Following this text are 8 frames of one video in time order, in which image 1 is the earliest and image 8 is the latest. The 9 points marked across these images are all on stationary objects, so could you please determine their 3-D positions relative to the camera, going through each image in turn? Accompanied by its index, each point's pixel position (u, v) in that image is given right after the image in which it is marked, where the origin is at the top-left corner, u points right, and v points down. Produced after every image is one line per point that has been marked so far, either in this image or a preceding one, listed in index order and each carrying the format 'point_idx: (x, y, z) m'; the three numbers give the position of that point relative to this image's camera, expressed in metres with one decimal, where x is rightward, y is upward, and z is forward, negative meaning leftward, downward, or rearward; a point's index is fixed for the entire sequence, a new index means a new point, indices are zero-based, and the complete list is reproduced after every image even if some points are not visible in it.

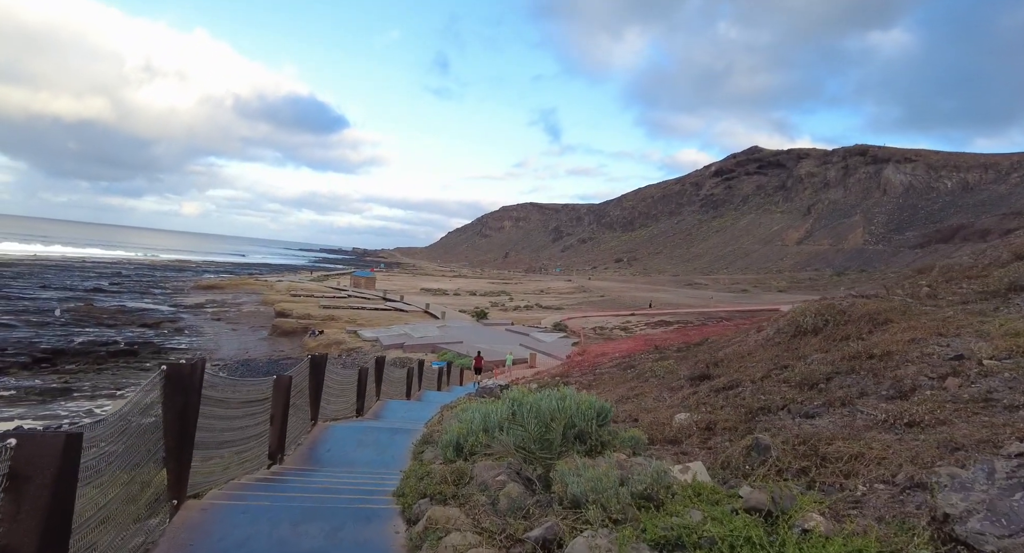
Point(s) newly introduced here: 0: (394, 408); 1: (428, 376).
0: (-2.0, -2.3, +10.4) m
1: (-2.3, -2.8, +16.4) m
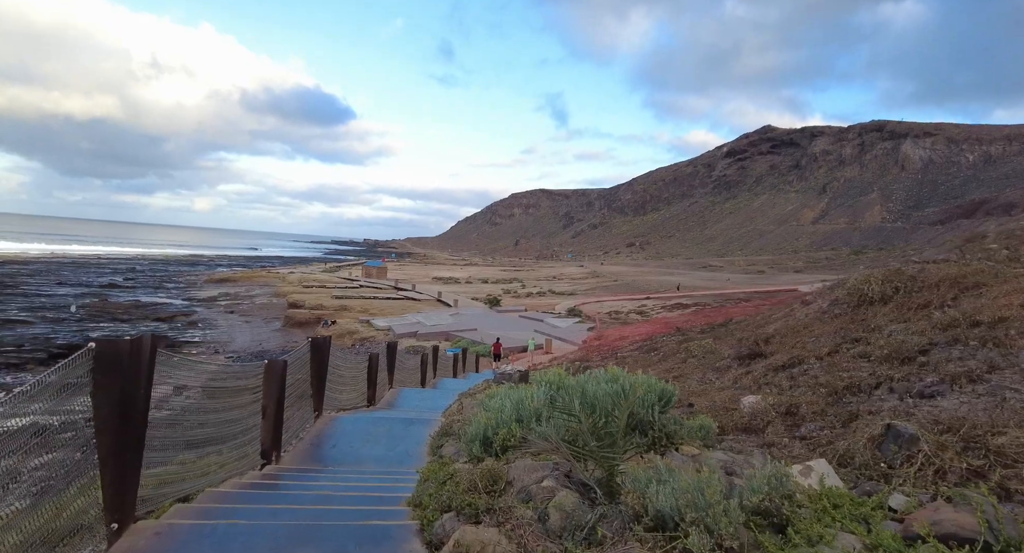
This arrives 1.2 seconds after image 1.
0: (-1.7, -2.0, +9.7) m
1: (-1.8, -2.3, +15.7) m
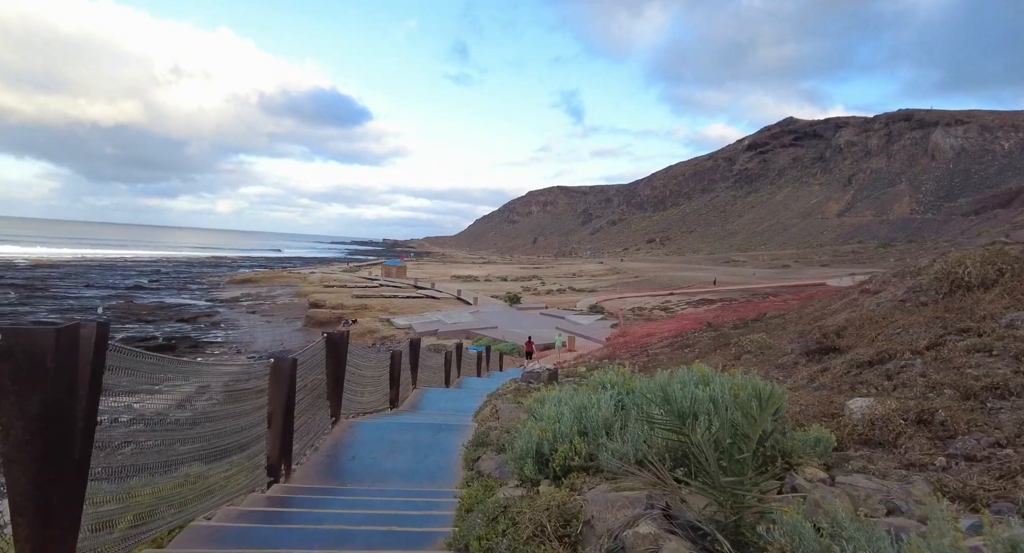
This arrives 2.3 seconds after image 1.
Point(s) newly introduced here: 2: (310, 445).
0: (-1.2, -1.8, +9.1) m
1: (-1.1, -2.2, +15.1) m
2: (-1.6, -1.4, +4.8) m
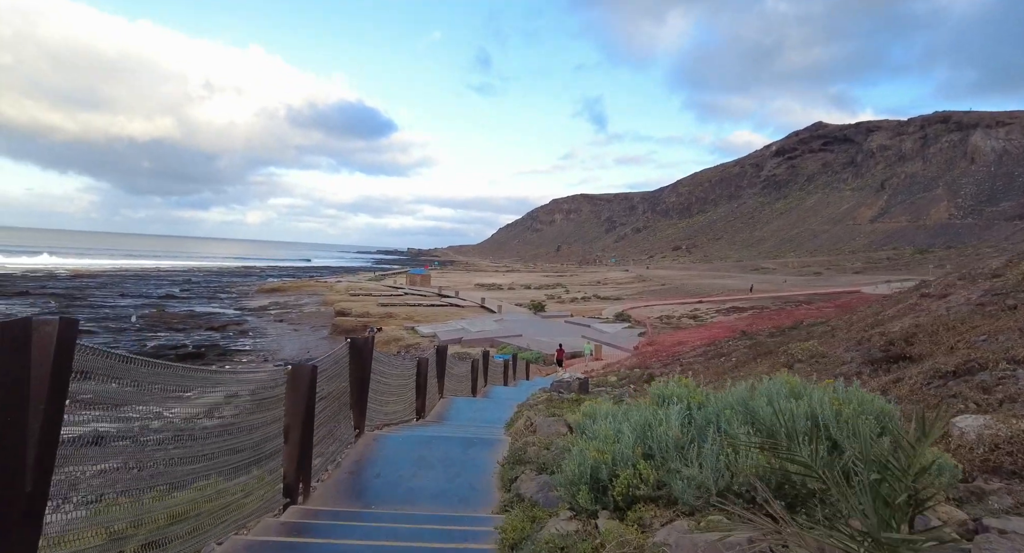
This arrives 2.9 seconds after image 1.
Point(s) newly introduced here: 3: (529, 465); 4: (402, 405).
0: (-0.7, -1.9, +8.7) m
1: (-0.4, -2.3, +14.7) m
2: (-1.4, -1.4, +4.5) m
3: (+0.1, -1.2, +3.9) m
4: (-1.3, -1.5, +6.8) m
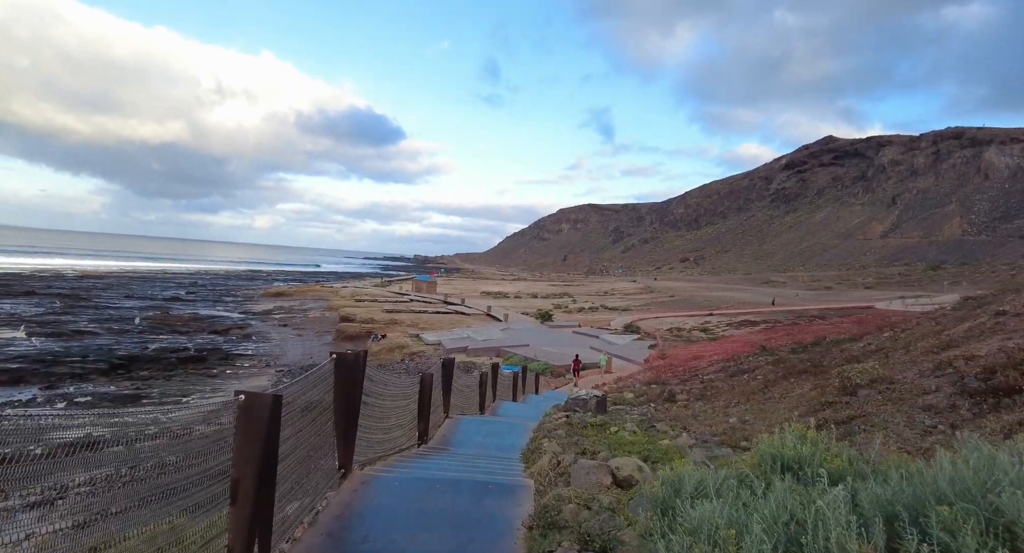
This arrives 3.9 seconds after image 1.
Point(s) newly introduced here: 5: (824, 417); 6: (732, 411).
0: (-0.5, -2.0, +7.7) m
1: (-0.2, -2.5, +13.7) m
2: (-1.2, -1.4, +3.5) m
3: (+0.2, -1.3, +3.0) m
4: (-1.1, -1.5, +5.9) m
5: (+3.5, -1.6, +6.5) m
6: (+3.6, -2.2, +9.6) m
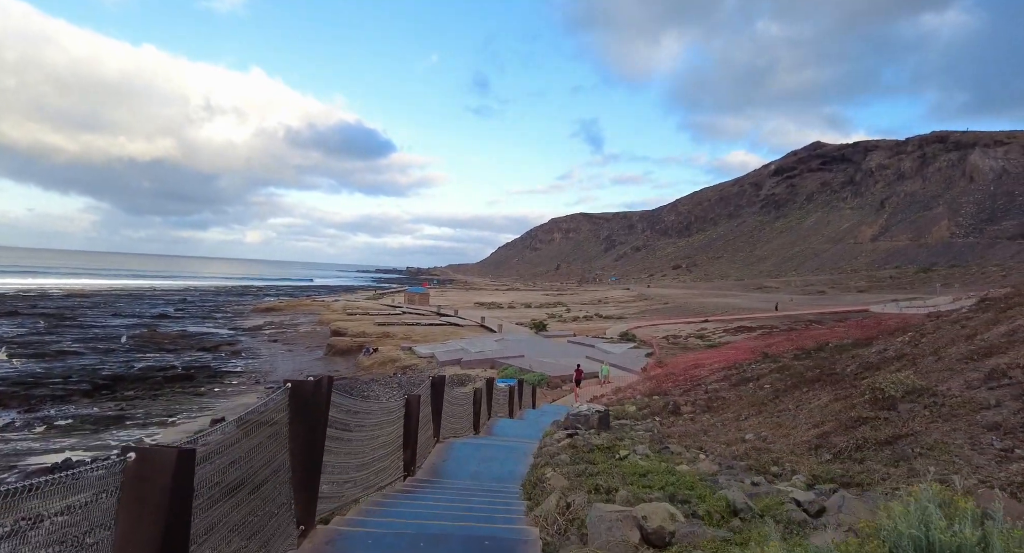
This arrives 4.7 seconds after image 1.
0: (-0.6, -2.1, +7.0) m
1: (-0.3, -2.7, +13.0) m
2: (-1.2, -1.4, +2.8) m
3: (+0.3, -1.3, +2.3) m
4: (-1.1, -1.6, +5.2) m
5: (+3.5, -1.6, +5.9) m
6: (+3.5, -2.2, +8.9) m
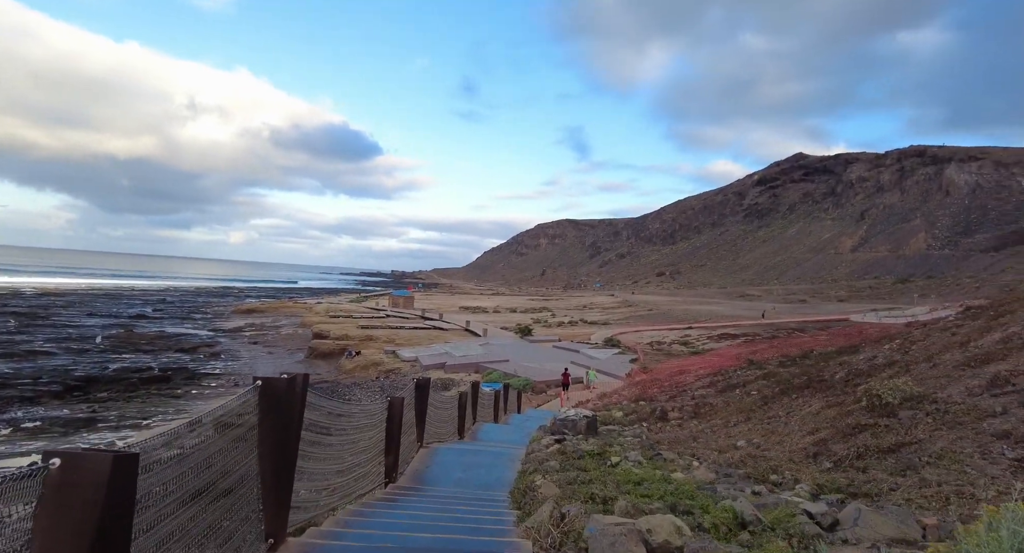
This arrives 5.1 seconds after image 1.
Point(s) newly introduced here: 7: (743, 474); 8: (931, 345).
0: (-0.7, -2.1, +6.7) m
1: (-0.6, -2.7, +12.7) m
2: (-1.2, -1.4, +2.5) m
3: (+0.2, -1.2, +2.0) m
4: (-1.2, -1.6, +4.9) m
5: (+3.4, -1.6, +5.7) m
6: (+3.3, -2.3, +8.7) m
7: (+2.0, -1.7, +5.1) m
8: (+6.4, -1.1, +9.2) m
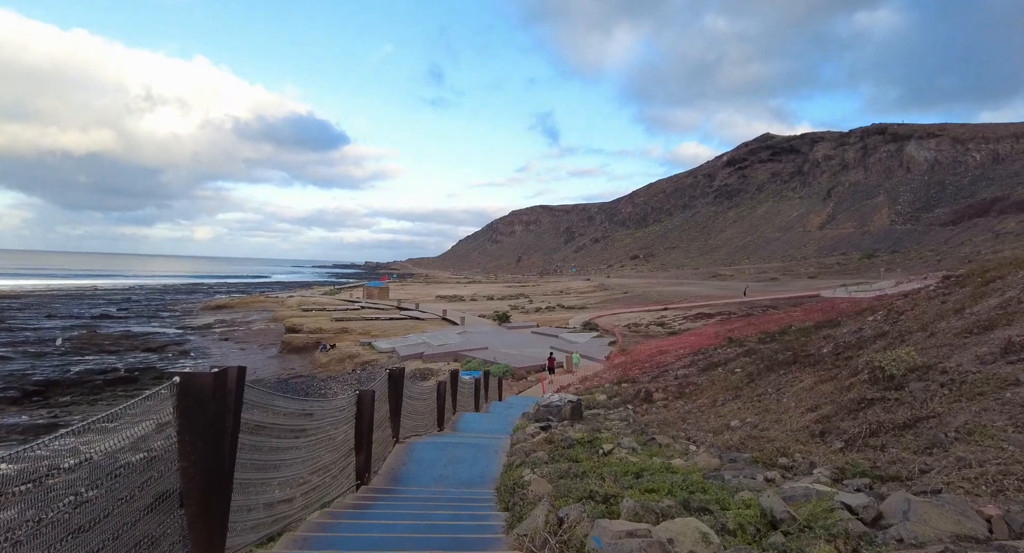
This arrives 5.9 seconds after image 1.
0: (-0.9, -1.9, +6.2) m
1: (-1.0, -2.4, +12.2) m
2: (-1.2, -1.3, +2.0) m
3: (+0.2, -1.1, +1.5) m
4: (-1.3, -1.4, +4.4) m
5: (+3.2, -1.3, +5.4) m
6: (+3.0, -1.9, +8.4) m
7: (+1.8, -1.4, +4.7) m
8: (+6.1, -0.6, +9.0) m
